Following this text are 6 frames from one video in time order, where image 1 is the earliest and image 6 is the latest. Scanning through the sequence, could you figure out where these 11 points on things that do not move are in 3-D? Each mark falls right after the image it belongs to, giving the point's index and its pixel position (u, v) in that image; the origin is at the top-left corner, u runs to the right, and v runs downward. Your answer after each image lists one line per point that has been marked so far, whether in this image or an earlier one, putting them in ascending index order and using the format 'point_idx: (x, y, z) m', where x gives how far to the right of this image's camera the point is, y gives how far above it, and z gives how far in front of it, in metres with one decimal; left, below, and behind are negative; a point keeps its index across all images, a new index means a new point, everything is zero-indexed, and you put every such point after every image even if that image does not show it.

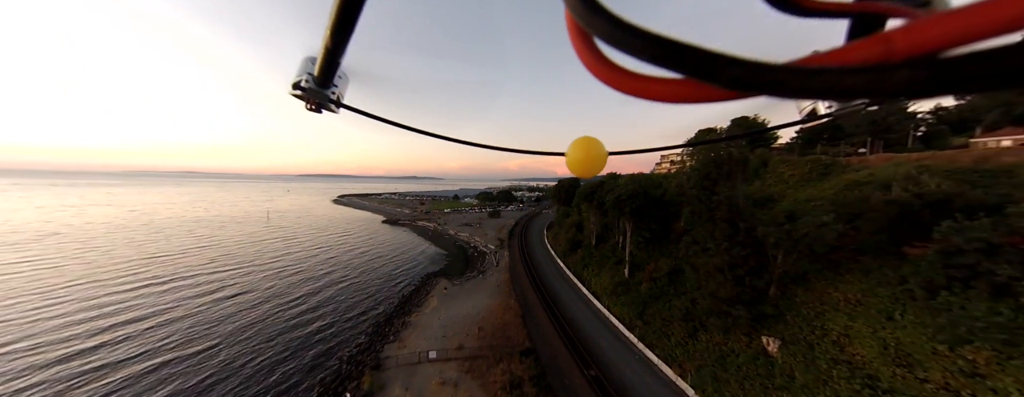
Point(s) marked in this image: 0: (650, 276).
0: (+10.9, -6.2, +19.9) m
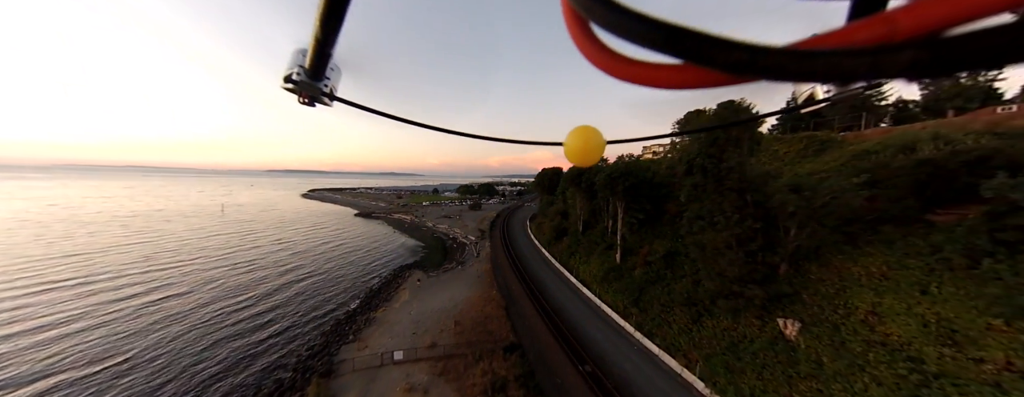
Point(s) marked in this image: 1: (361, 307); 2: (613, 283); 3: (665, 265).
0: (+9.6, -4.6, +18.3) m
1: (-11.9, -8.6, +19.7) m
2: (+7.9, -6.5, +18.8) m
3: (+10.4, -4.6, +16.9) m
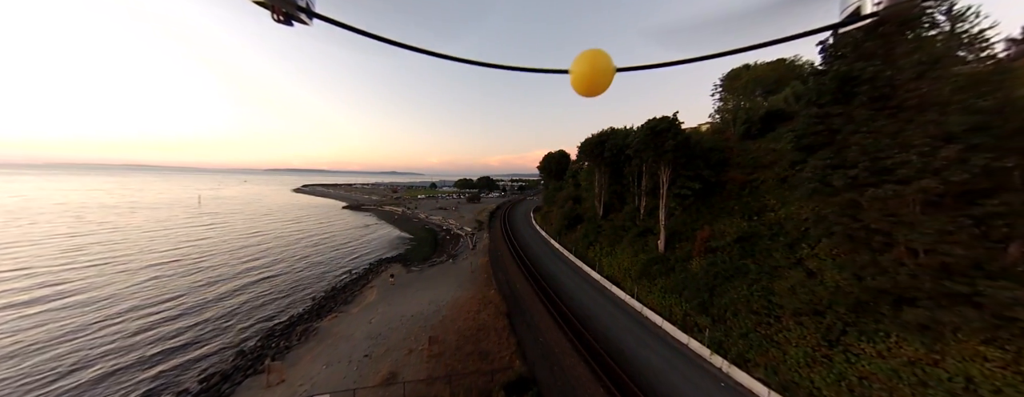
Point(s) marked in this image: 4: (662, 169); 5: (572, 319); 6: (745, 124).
0: (+9.9, -2.6, +13.0) m
1: (-11.6, -6.5, +14.3) m
2: (+8.1, -4.5, +13.4) m
3: (+10.6, -2.6, +11.5) m
4: (+9.1, +1.9, +14.8) m
5: (+2.9, -5.9, +12.3) m
6: (+16.5, +5.3, +17.5) m
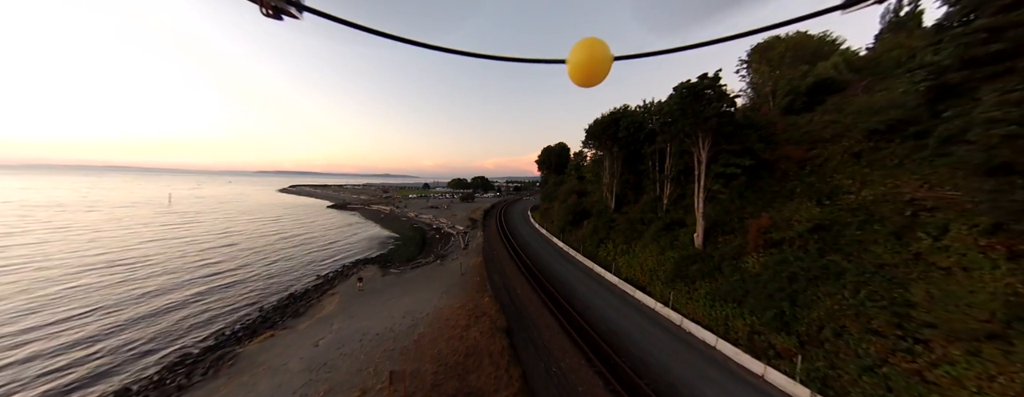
0: (+9.9, -1.7, +10.0) m
1: (-11.6, -5.7, +10.9) m
2: (+8.2, -3.7, +10.4) m
3: (+10.7, -1.7, +8.5) m
4: (+9.0, +2.7, +11.9) m
5: (+2.9, -5.0, +9.1) m
6: (+16.4, +6.1, +14.7) m
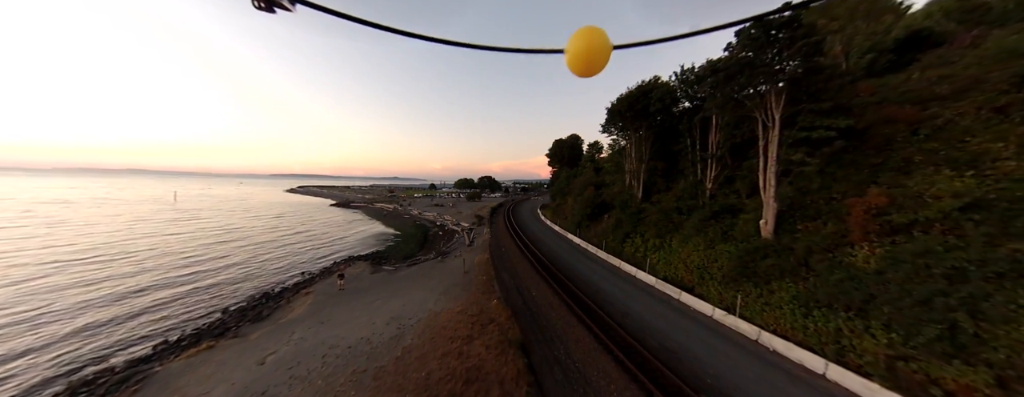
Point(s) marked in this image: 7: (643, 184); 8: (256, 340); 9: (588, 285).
0: (+10.4, -0.8, +7.2) m
1: (-11.1, -4.7, +8.6) m
2: (+8.7, -2.8, +7.7) m
3: (+11.1, -0.8, +5.7) m
4: (+9.6, +3.6, +9.2) m
5: (+3.4, -4.1, +6.6) m
6: (+17.0, +7.0, +11.9) m
7: (+9.2, +1.0, +17.3) m
8: (-7.8, -4.3, +7.6) m
9: (+3.4, -3.8, +11.0) m
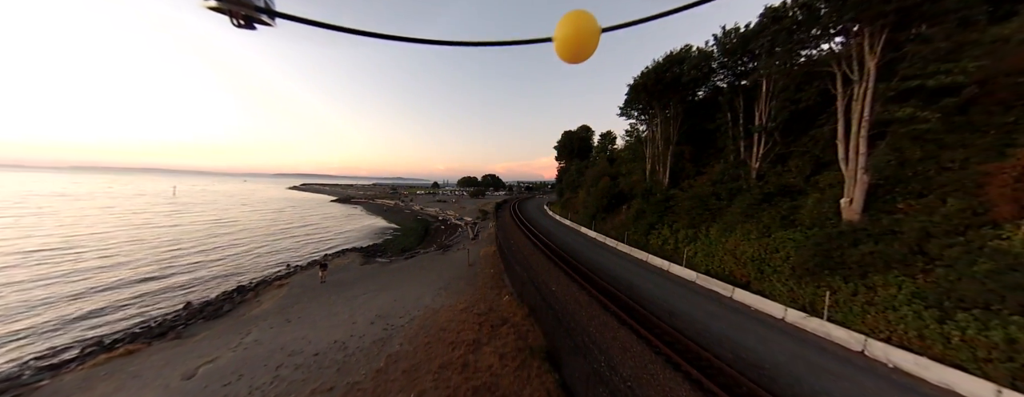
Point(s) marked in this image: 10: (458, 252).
0: (+10.9, 0.0, +5.3) m
1: (-10.6, -3.8, +6.9) m
2: (+9.2, -1.9, +5.7) m
3: (+11.6, 0.0, +3.8) m
4: (+10.2, +4.4, +7.3) m
5: (+3.9, -3.2, +4.7) m
6: (+17.6, +7.7, +9.9) m
7: (+9.8, +1.8, +15.4) m
8: (-7.3, -3.4, +5.9) m
9: (+3.9, -2.9, +9.1) m
10: (-3.4, -3.4, +15.7) m
